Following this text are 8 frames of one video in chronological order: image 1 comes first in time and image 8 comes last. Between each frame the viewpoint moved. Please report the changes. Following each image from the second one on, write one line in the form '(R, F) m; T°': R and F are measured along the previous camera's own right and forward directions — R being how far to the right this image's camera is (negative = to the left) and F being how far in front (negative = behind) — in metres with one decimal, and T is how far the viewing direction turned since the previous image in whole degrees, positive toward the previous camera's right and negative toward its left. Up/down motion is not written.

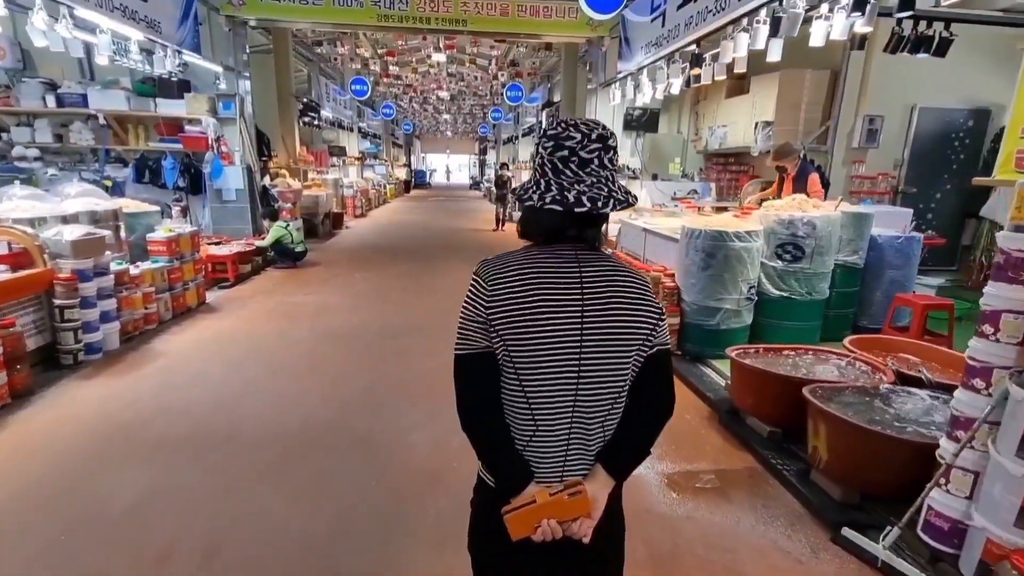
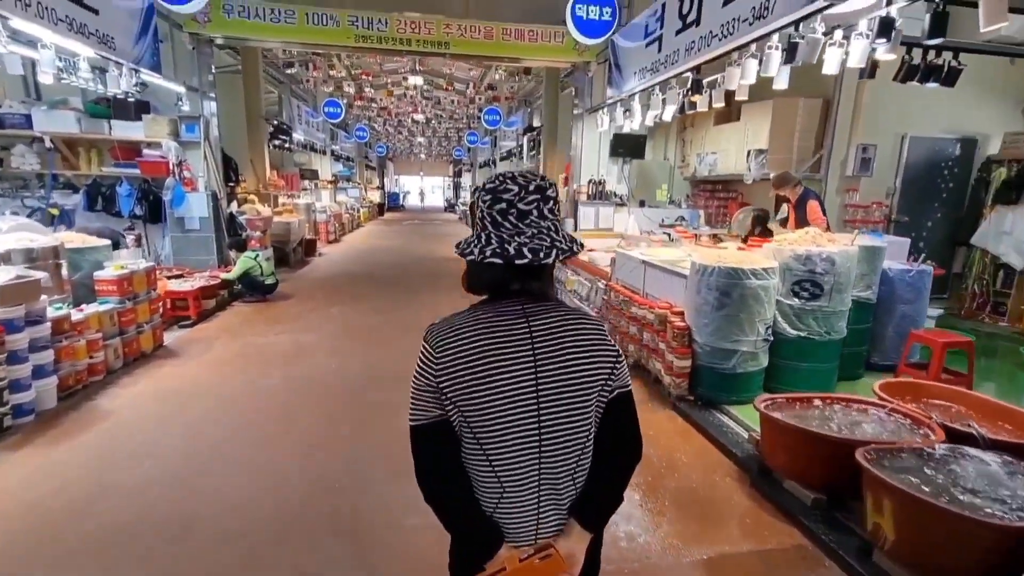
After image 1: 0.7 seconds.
(-0.2, +0.4) m; +3°
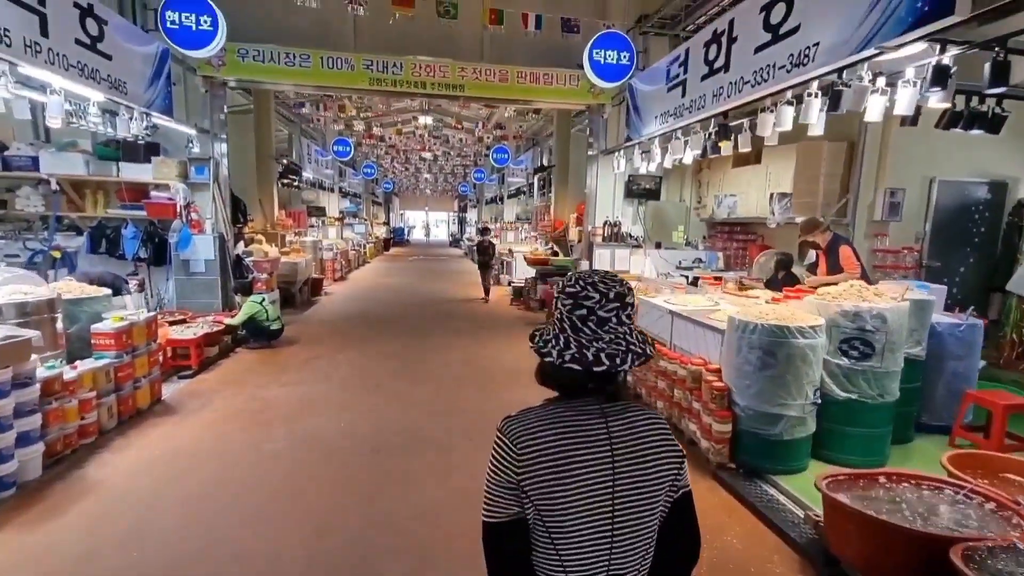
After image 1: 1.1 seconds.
(-0.2, +0.2) m; 0°
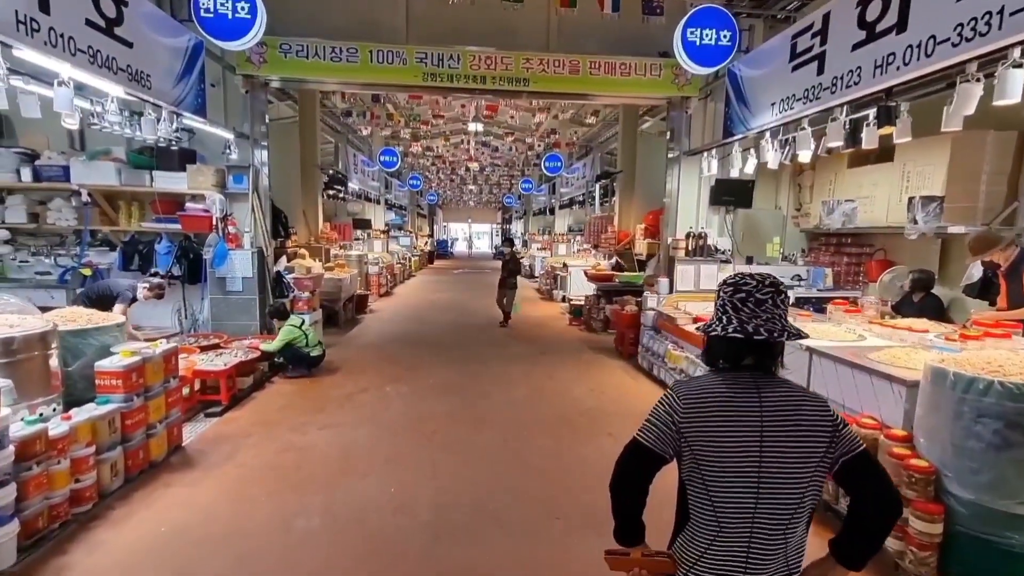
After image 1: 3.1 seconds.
(-0.3, +0.9) m; -4°
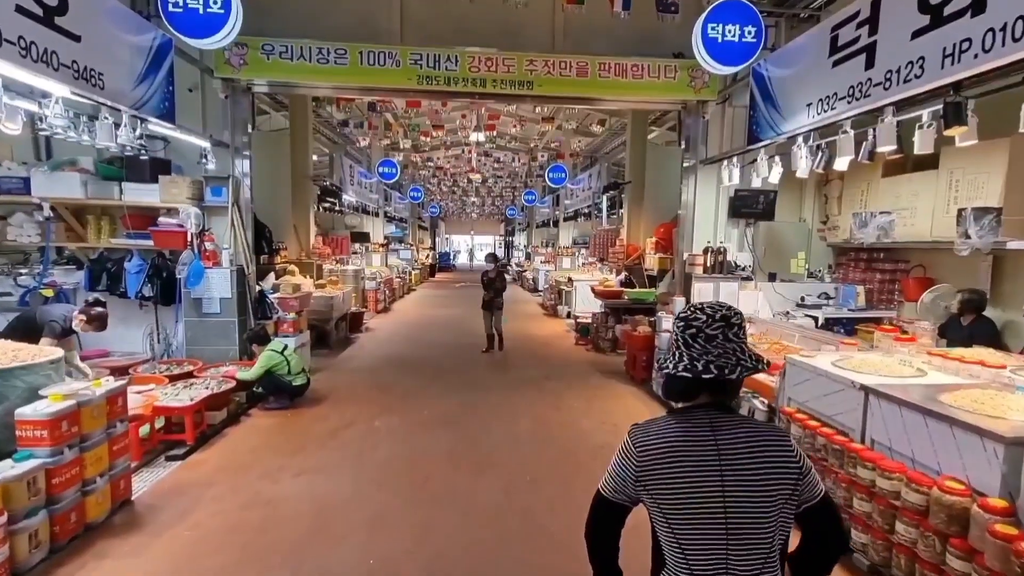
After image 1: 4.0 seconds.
(0.0, +0.5) m; 0°
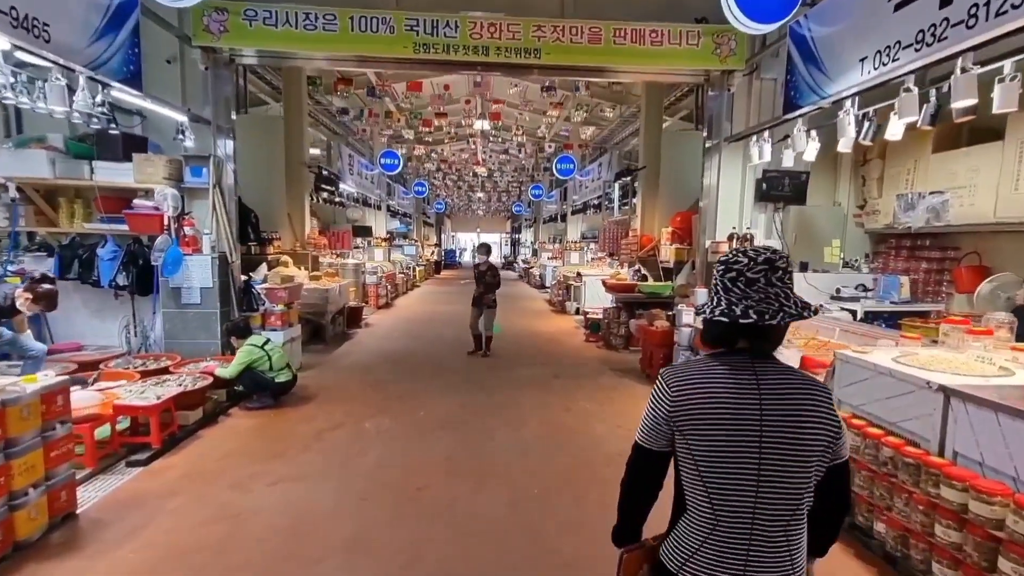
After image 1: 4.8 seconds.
(0.0, +0.5) m; -1°
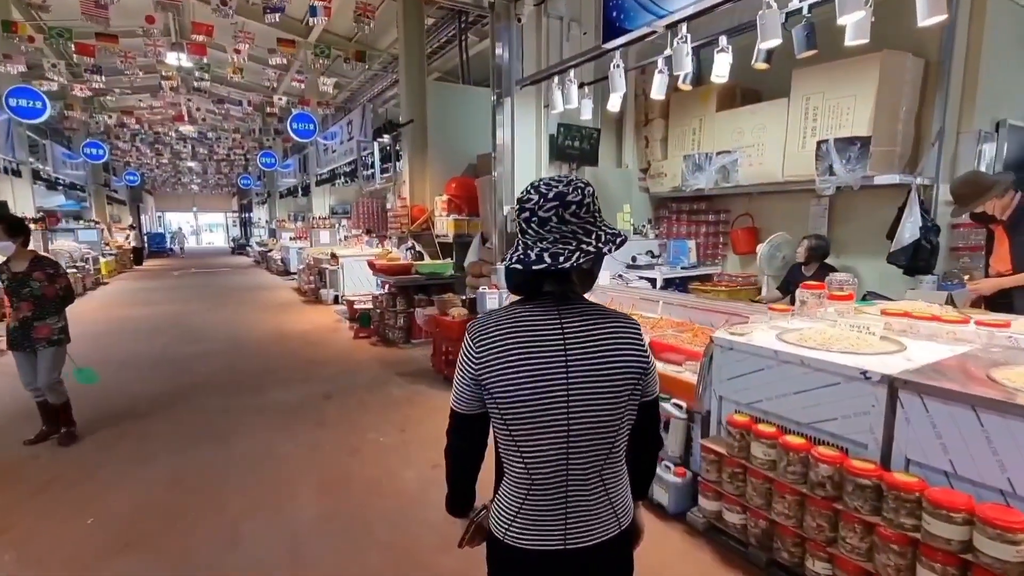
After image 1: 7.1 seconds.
(0.0, +1.4) m; +27°
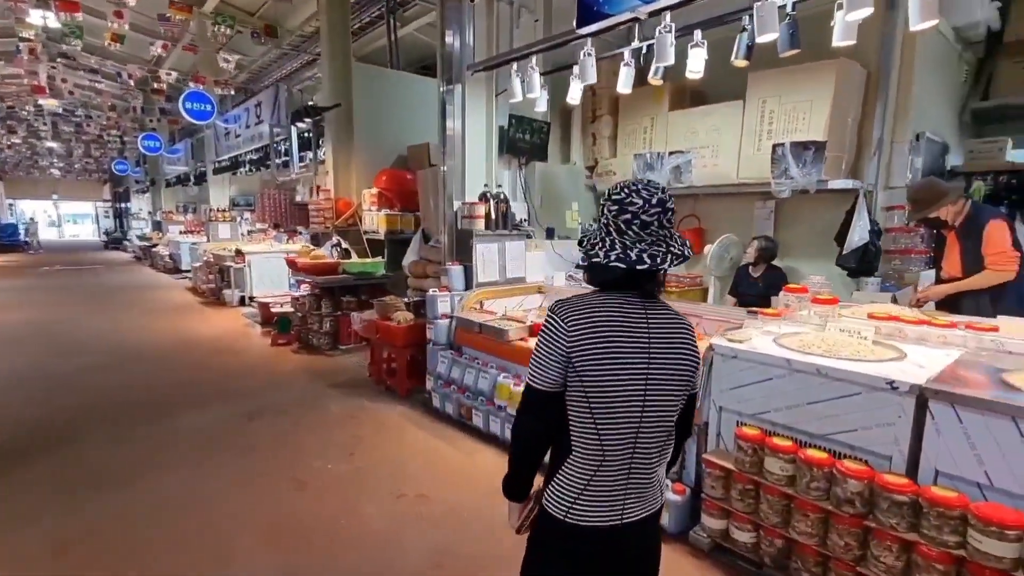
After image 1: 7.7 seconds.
(-0.3, +0.3) m; +10°
